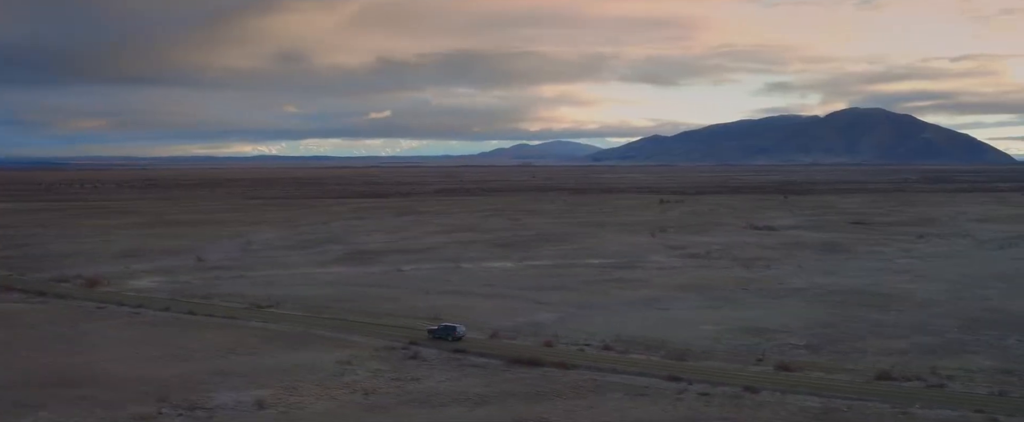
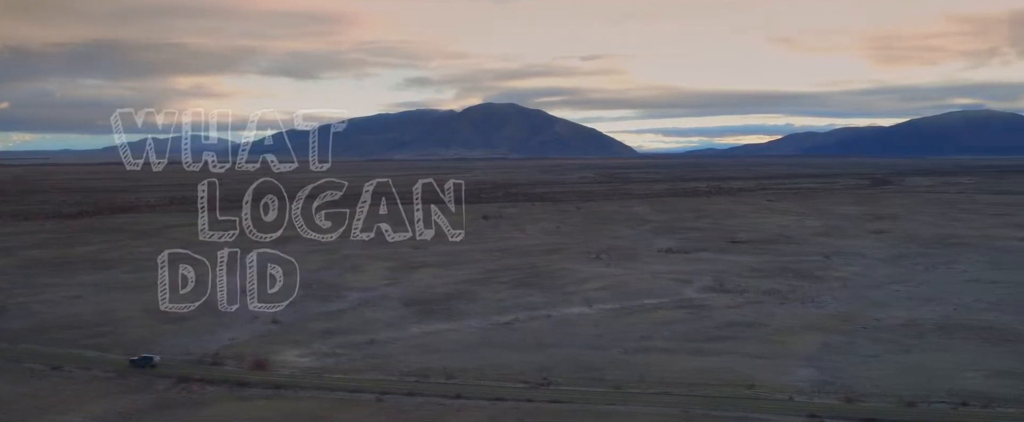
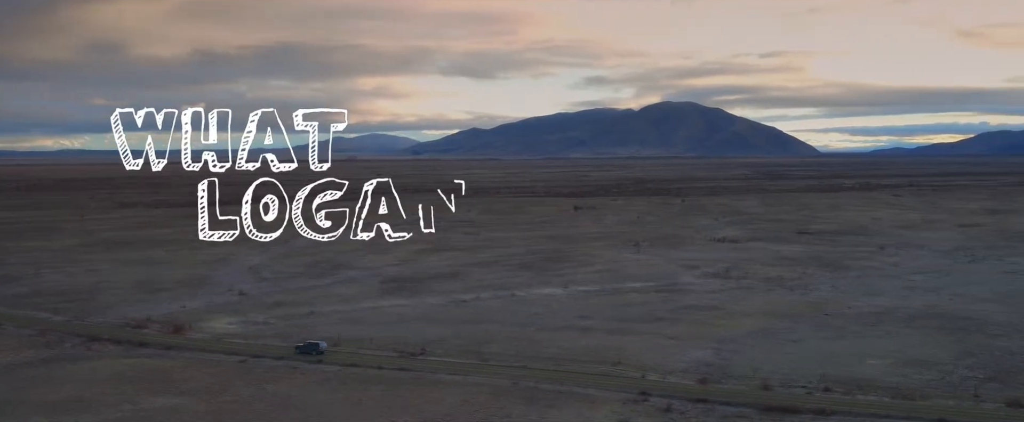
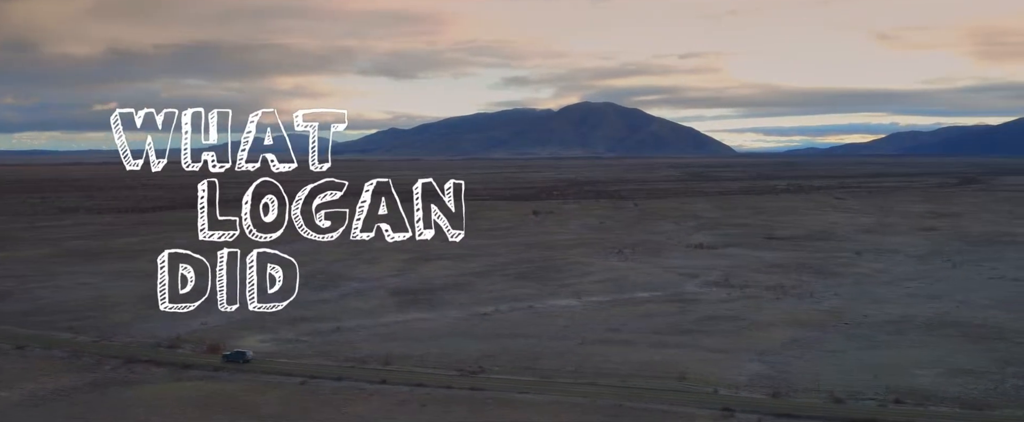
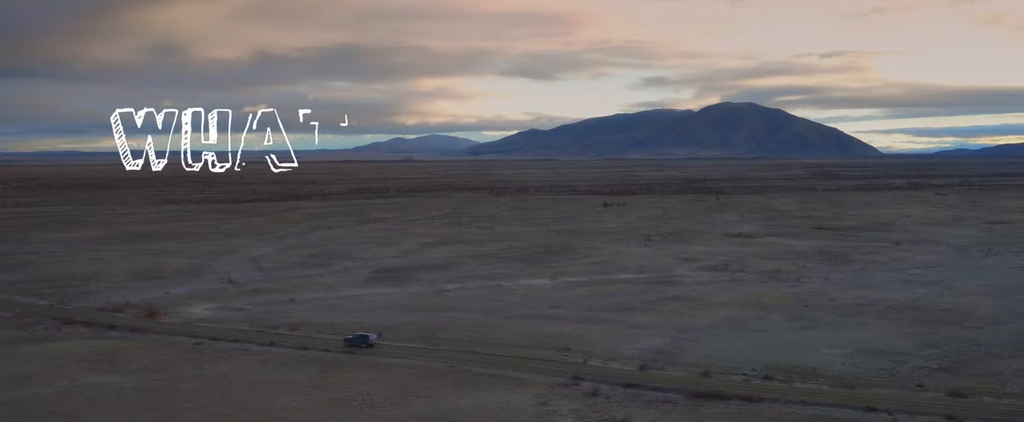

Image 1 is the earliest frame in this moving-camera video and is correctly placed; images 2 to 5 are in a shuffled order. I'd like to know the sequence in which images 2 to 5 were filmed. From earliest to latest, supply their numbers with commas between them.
5, 3, 4, 2
